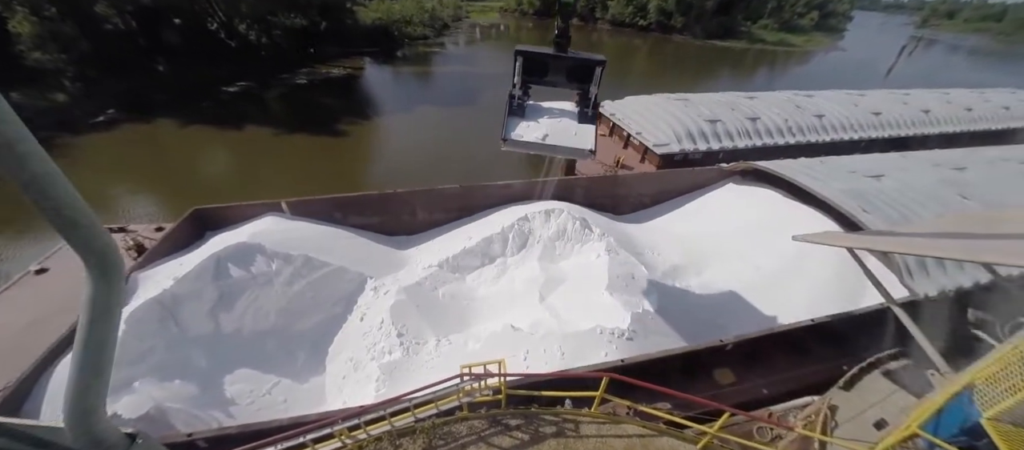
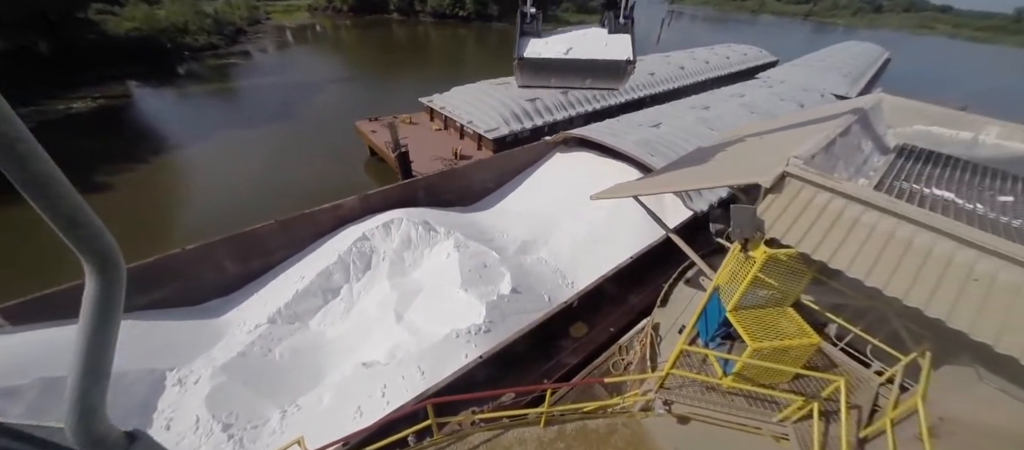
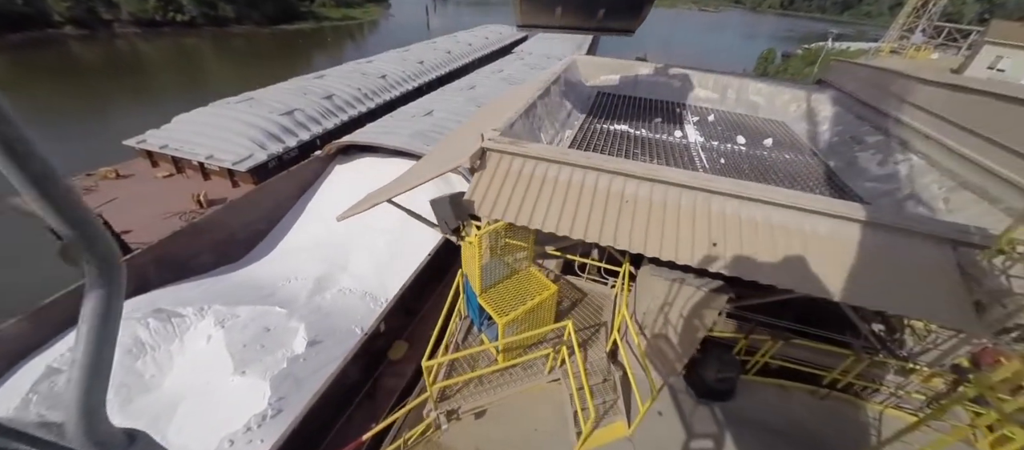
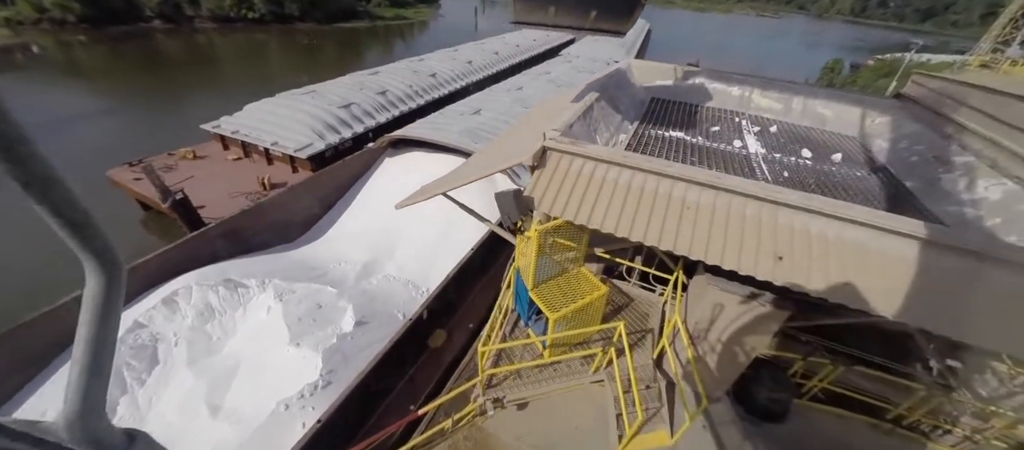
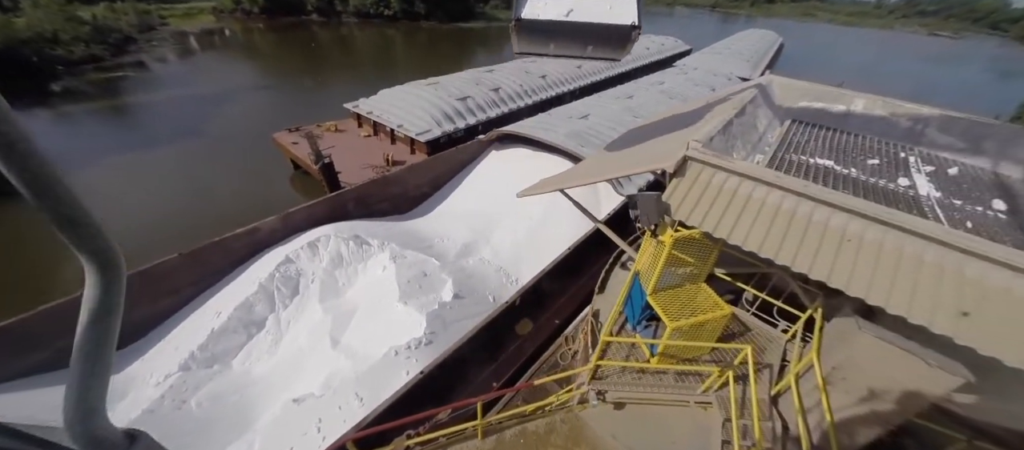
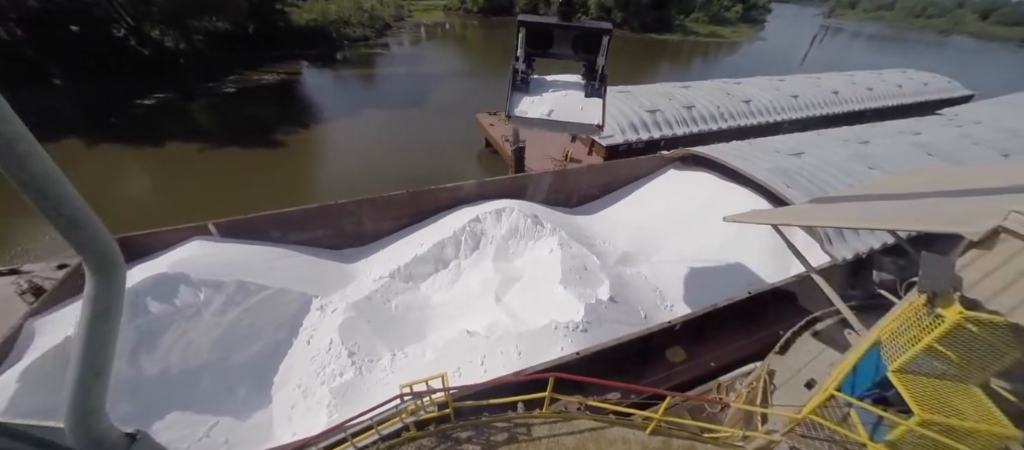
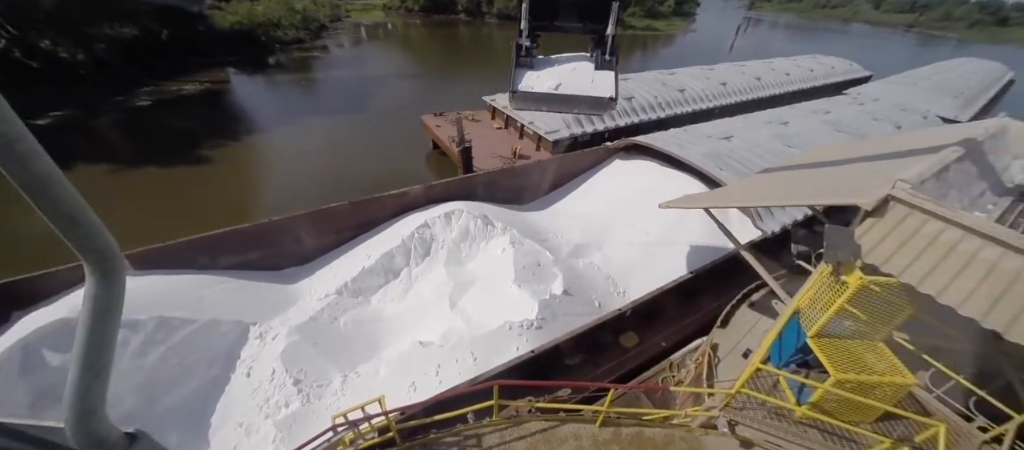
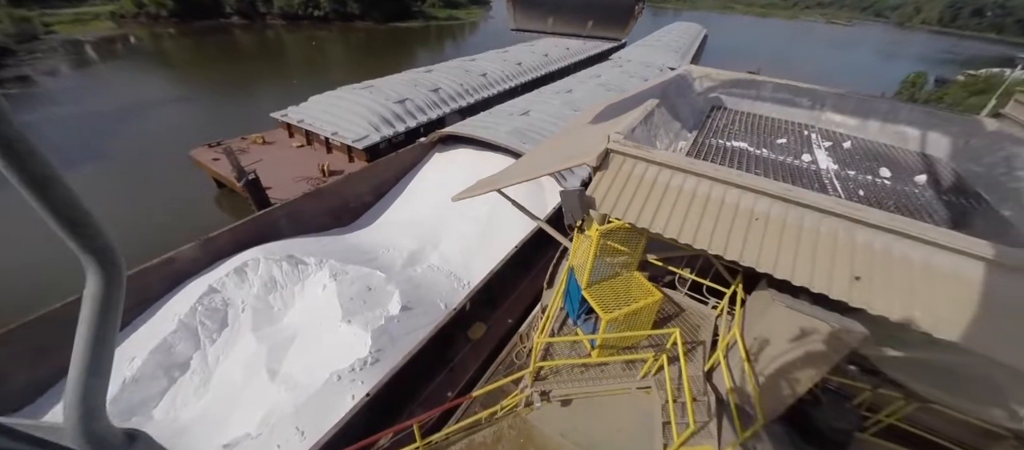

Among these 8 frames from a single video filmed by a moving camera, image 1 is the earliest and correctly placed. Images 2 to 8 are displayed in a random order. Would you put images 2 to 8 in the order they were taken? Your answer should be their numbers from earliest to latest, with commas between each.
6, 7, 2, 5, 8, 4, 3
